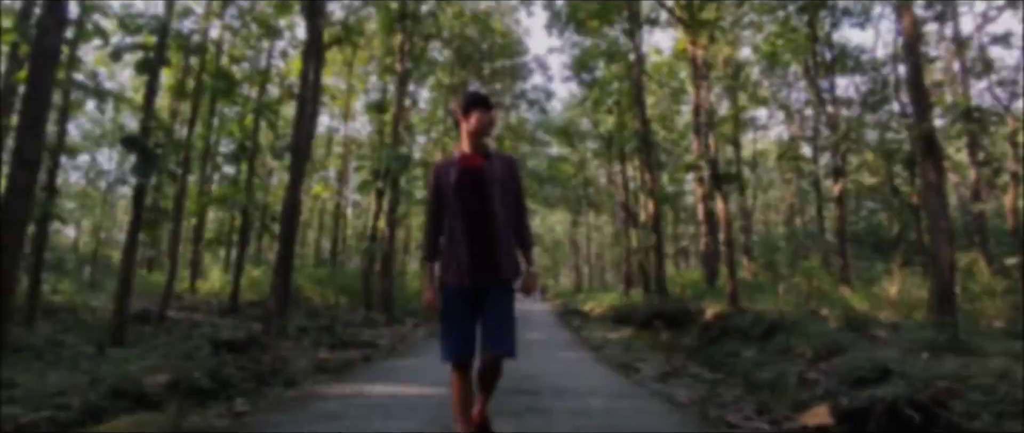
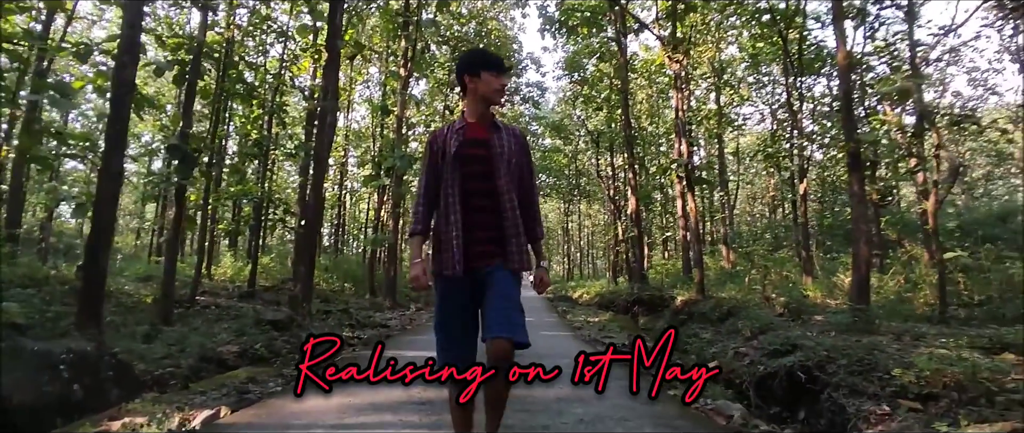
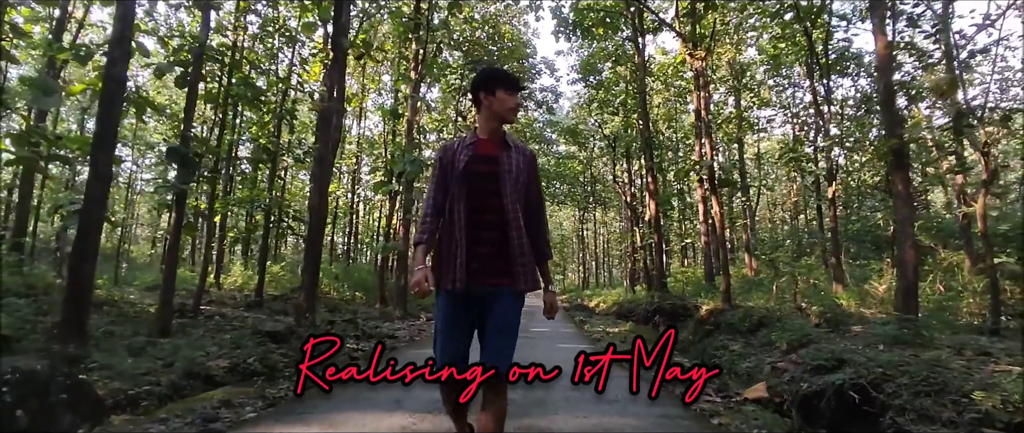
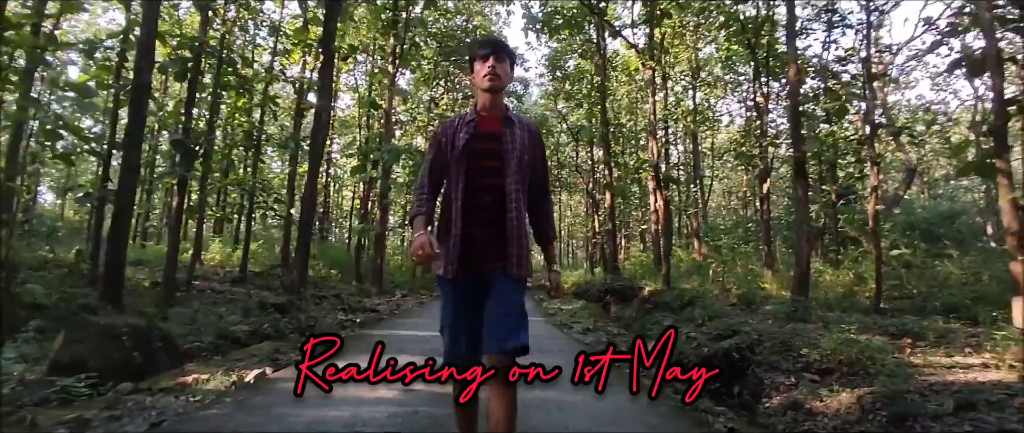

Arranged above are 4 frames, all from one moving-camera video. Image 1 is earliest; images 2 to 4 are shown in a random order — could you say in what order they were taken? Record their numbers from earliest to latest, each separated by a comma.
3, 2, 4
